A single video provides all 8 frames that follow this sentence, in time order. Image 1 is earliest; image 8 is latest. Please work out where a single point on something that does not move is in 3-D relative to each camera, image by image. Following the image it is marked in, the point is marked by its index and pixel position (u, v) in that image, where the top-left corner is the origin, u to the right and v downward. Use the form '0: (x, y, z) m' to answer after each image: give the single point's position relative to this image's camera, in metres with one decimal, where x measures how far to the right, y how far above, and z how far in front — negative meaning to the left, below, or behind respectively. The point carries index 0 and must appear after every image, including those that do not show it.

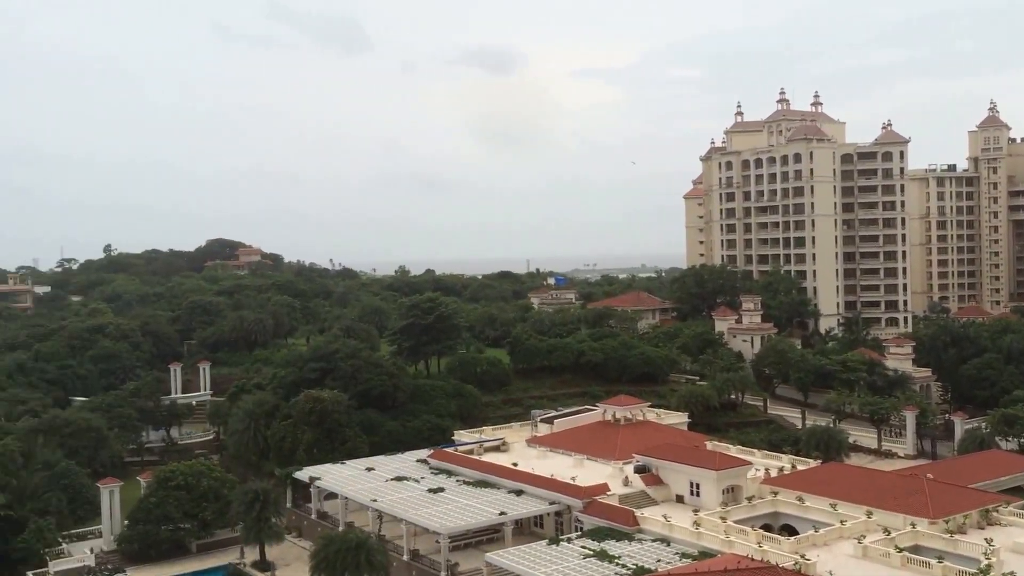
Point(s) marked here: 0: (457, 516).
0: (-1.0, -4.2, +18.2) m
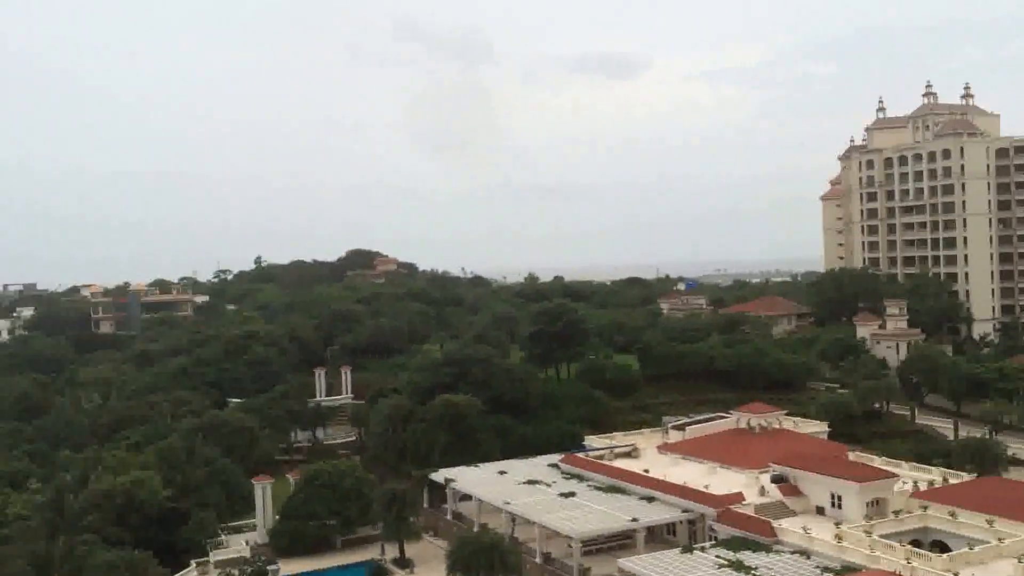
0: (+1.4, -4.3, +18.5) m
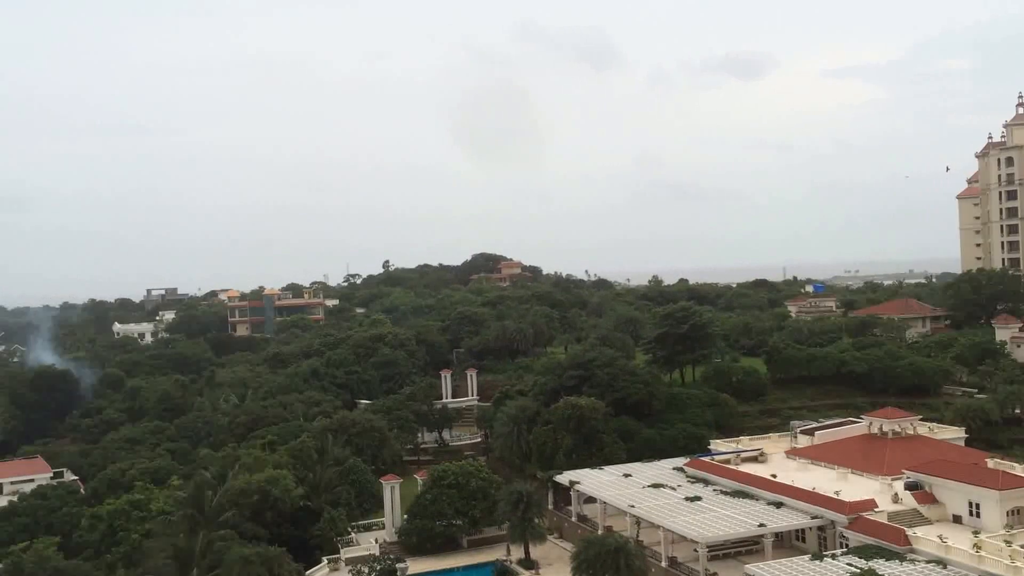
0: (+3.7, -4.3, +18.3) m
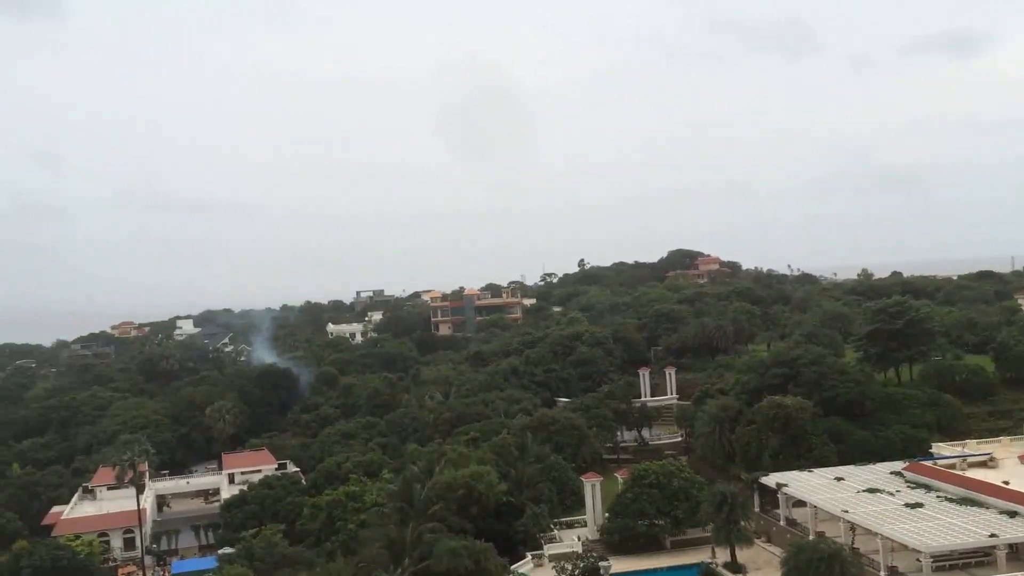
0: (+7.3, -4.2, +17.1) m
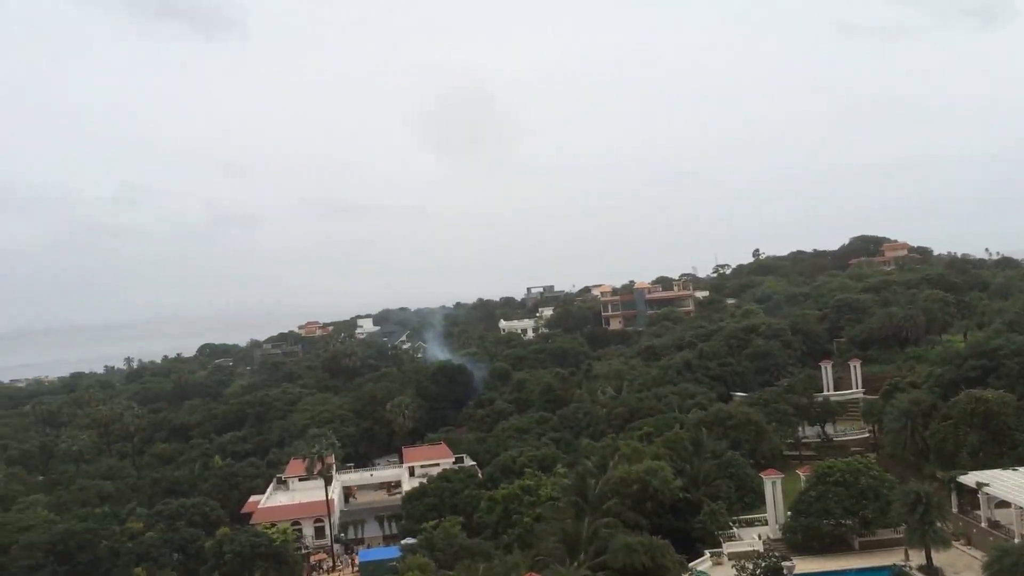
0: (+10.1, -3.9, +15.5) m
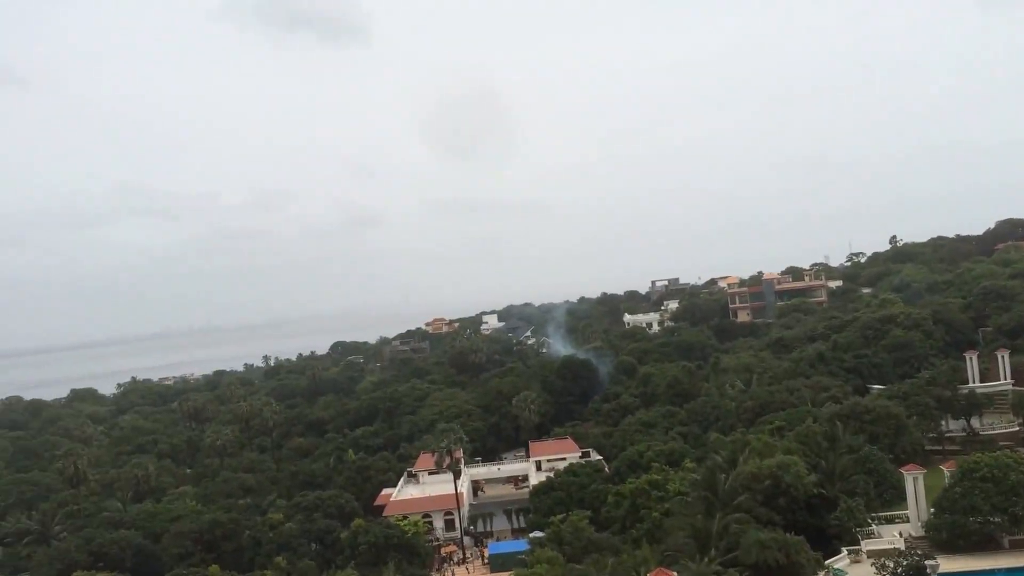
0: (+12.1, -3.6, +14.2) m
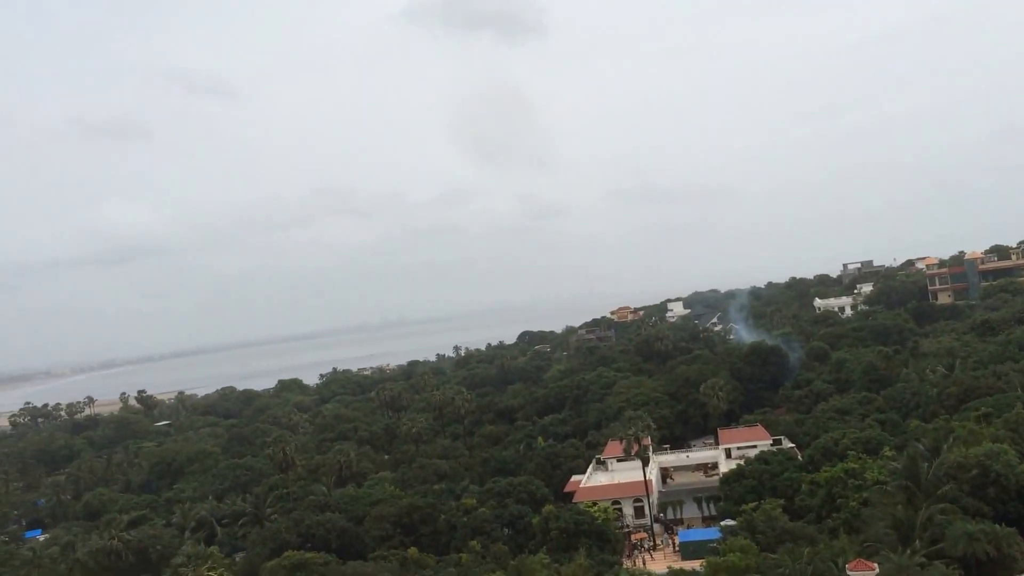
0: (+15.0, -3.2, +13.2) m
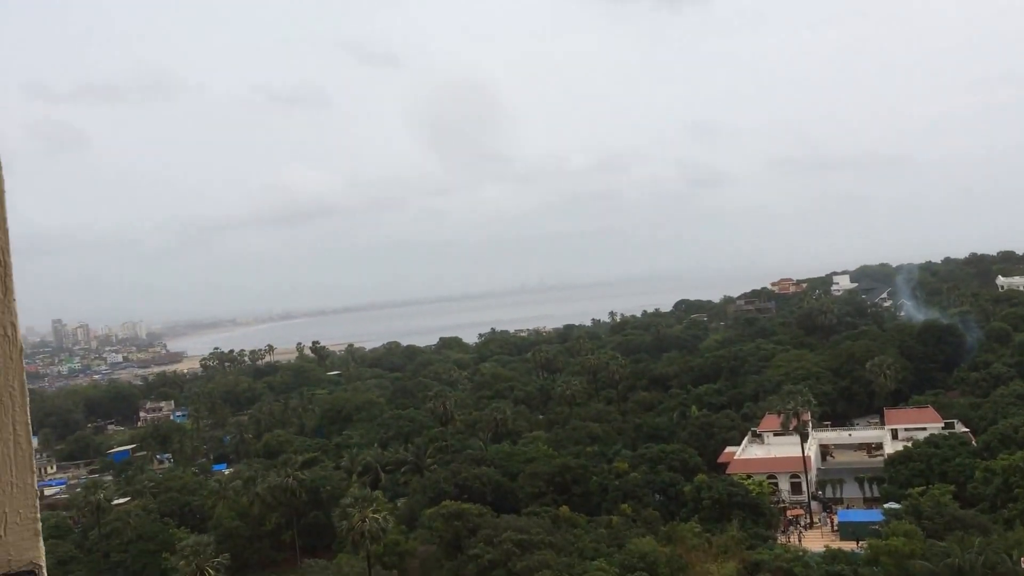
0: (+15.9, -4.2, +9.5) m
